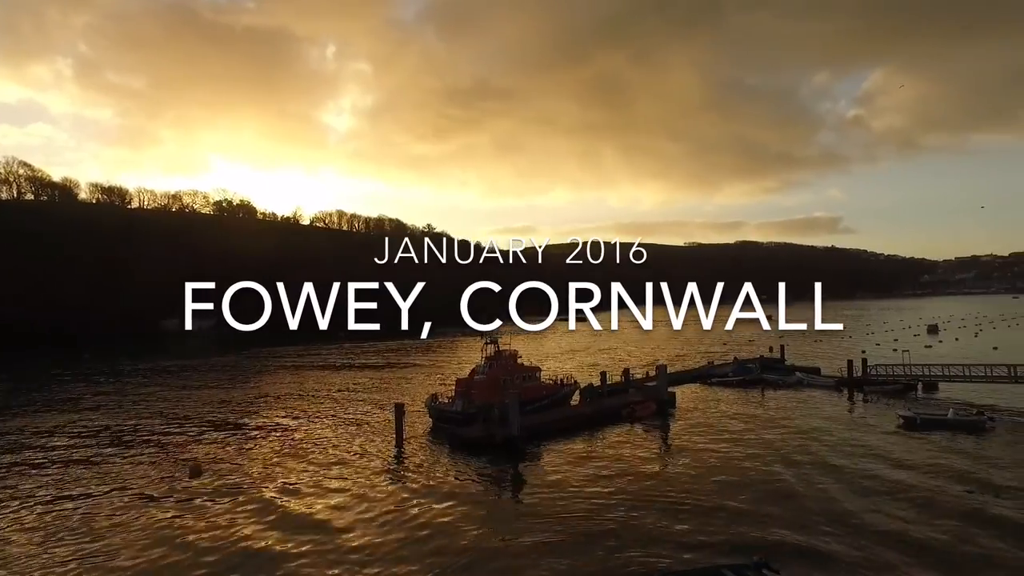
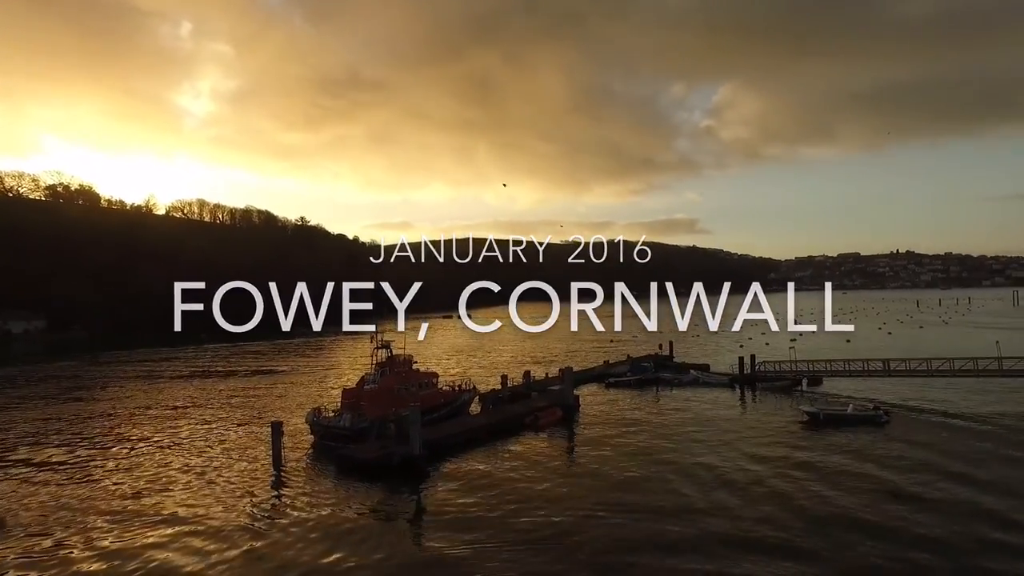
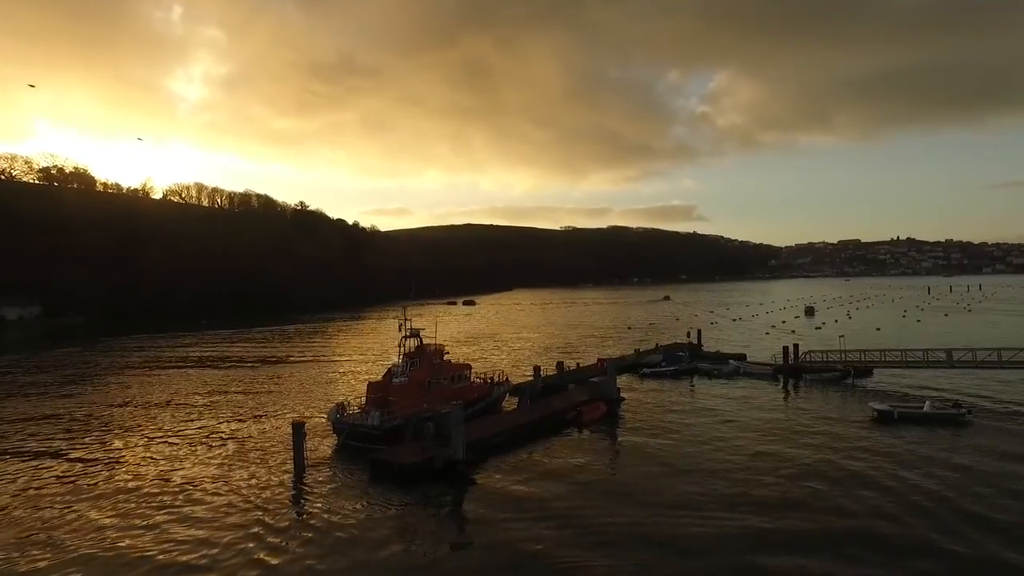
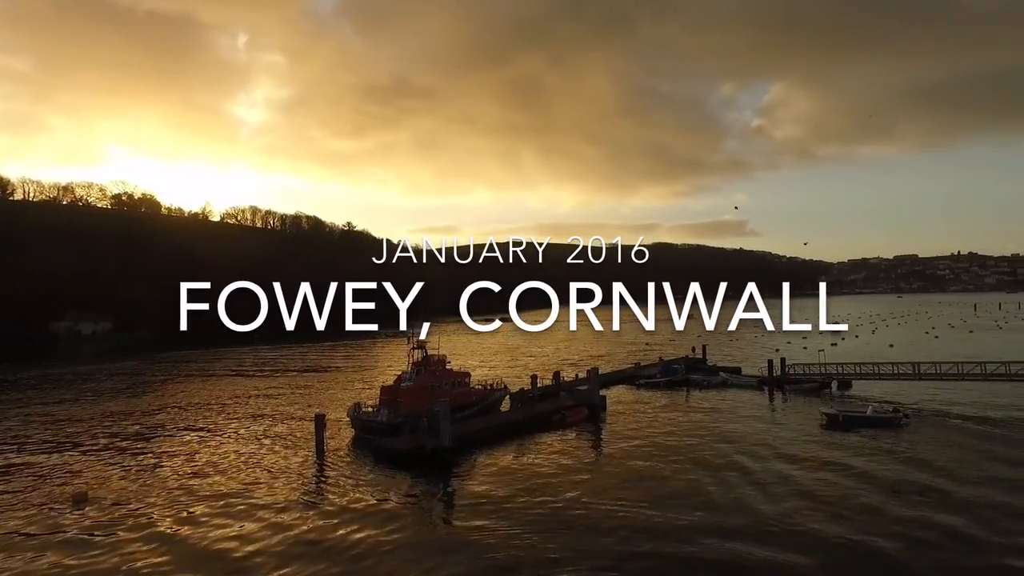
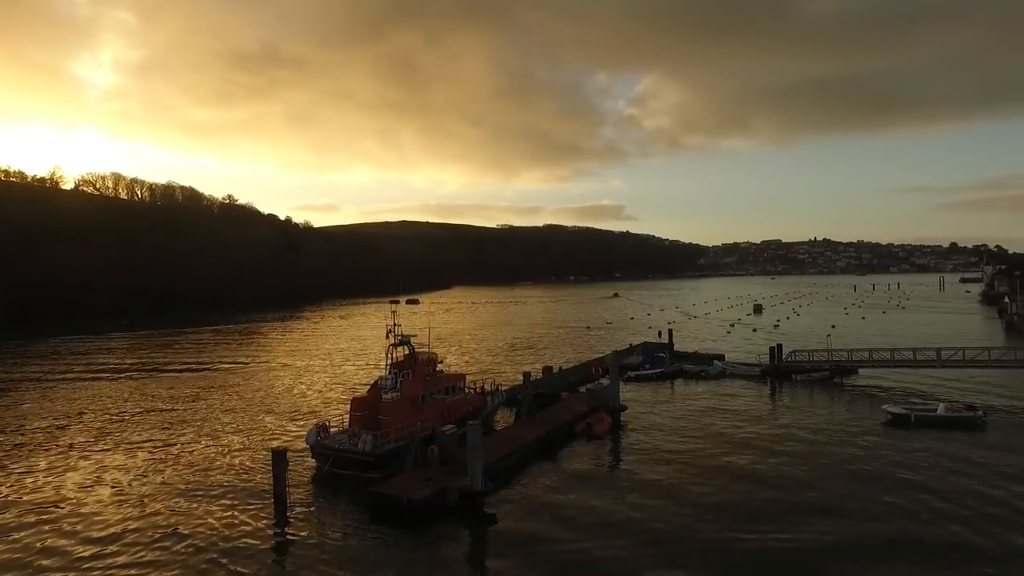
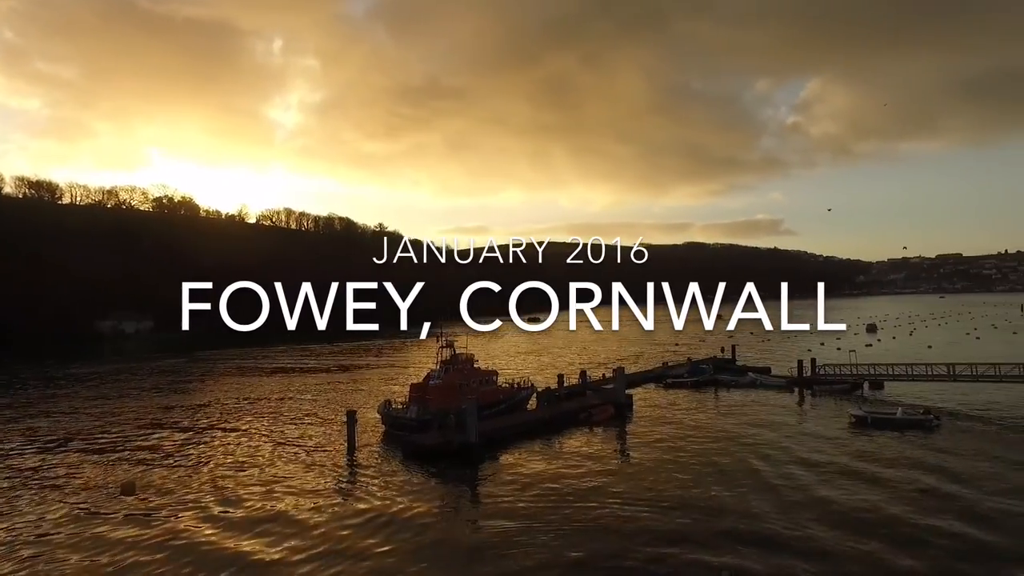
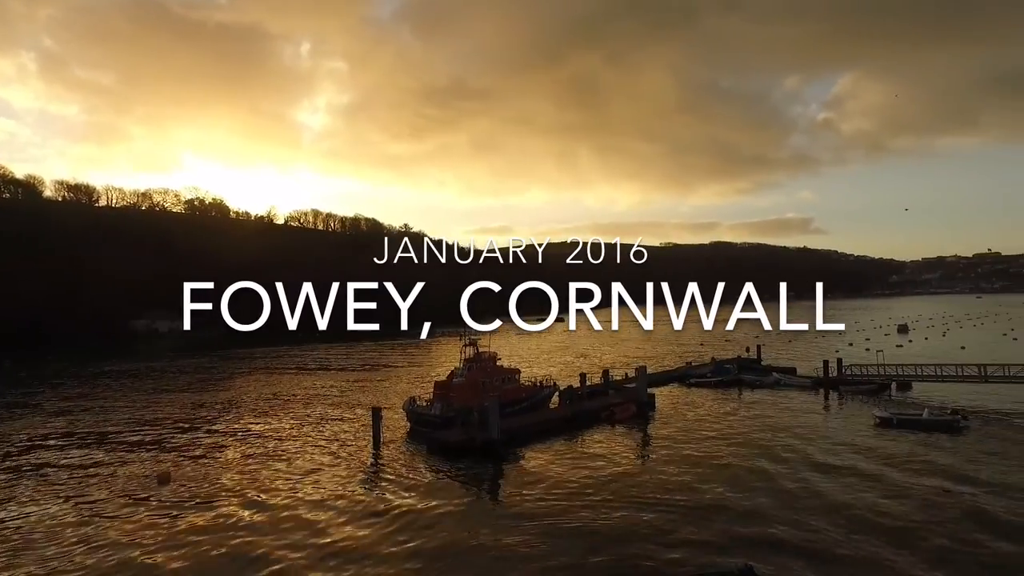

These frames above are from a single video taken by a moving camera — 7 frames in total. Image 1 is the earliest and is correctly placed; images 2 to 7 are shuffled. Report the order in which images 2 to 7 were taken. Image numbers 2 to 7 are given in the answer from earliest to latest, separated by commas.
7, 6, 4, 2, 3, 5
